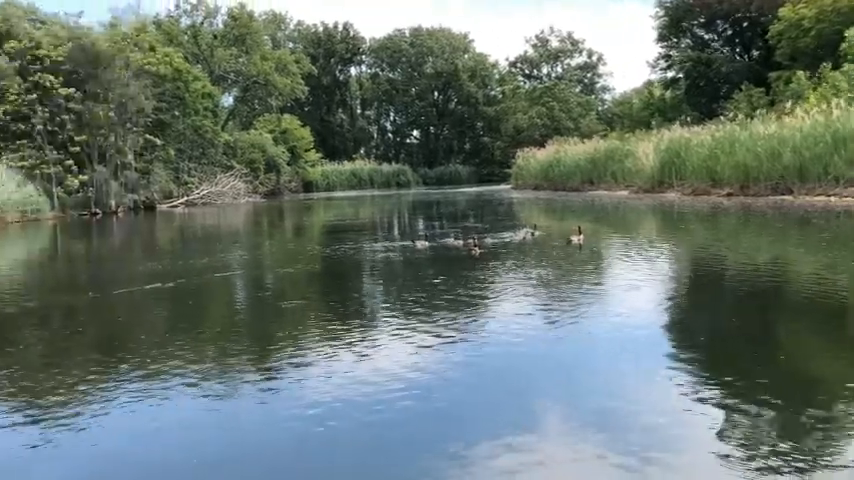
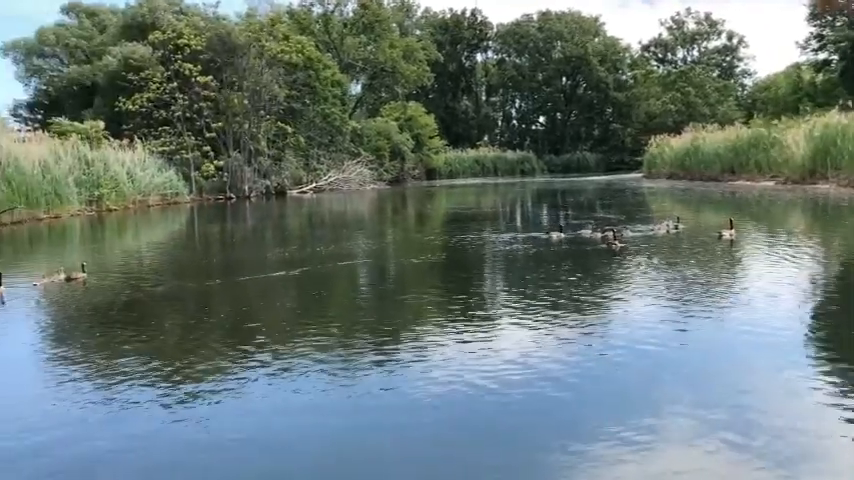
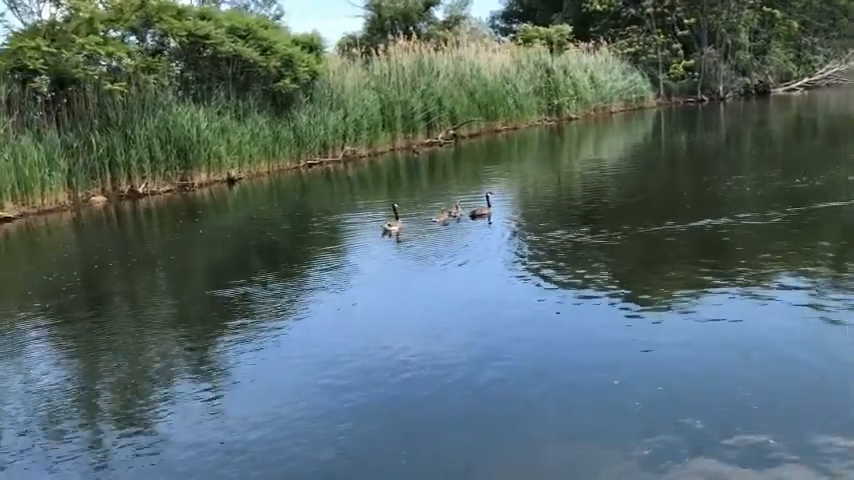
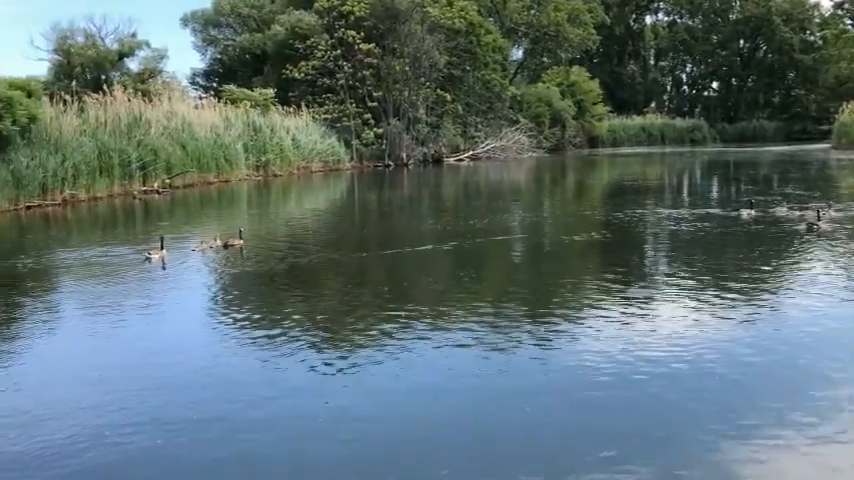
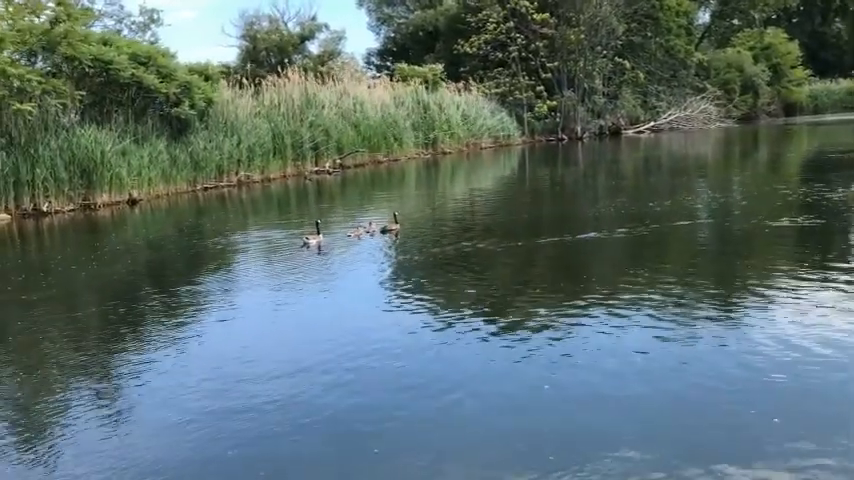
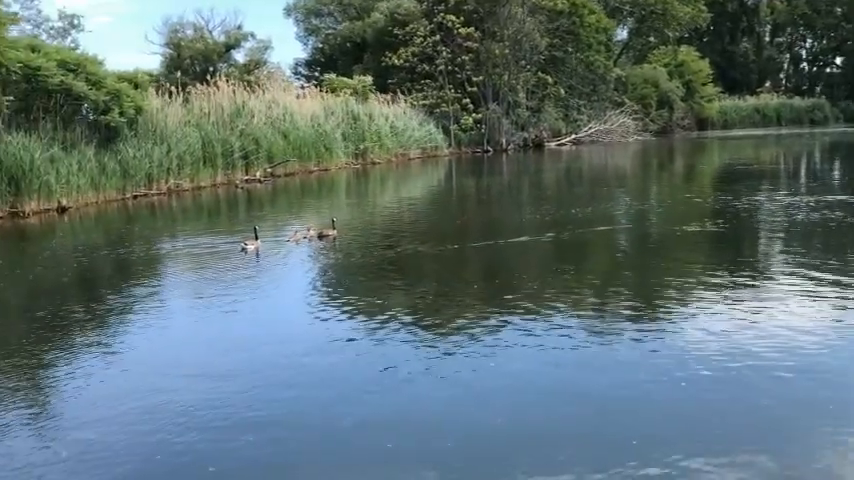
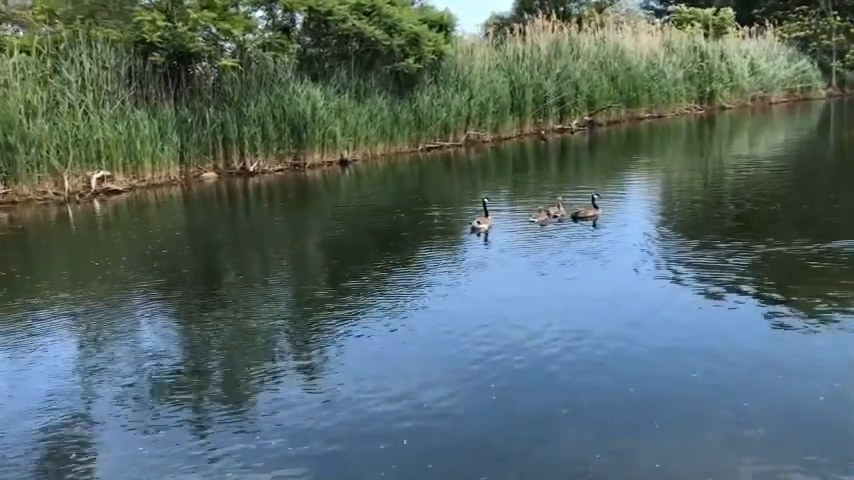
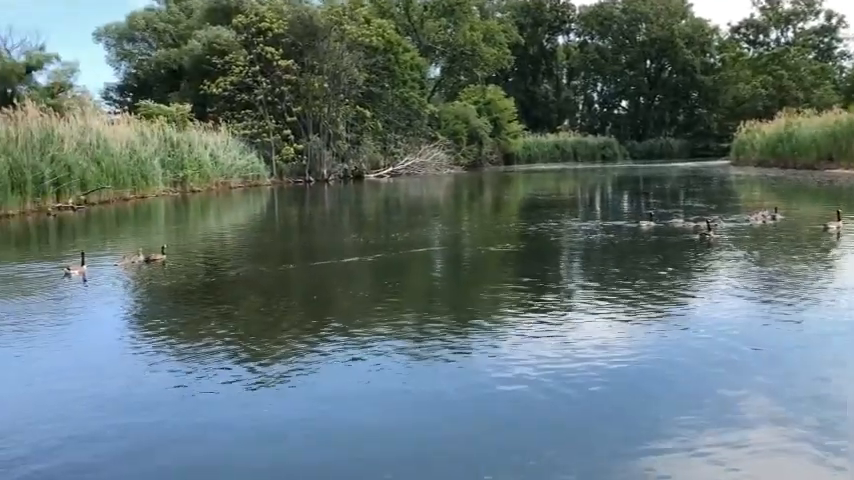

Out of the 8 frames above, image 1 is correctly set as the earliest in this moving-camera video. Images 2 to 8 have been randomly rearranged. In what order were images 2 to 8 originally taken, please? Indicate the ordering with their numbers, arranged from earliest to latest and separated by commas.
2, 8, 4, 6, 5, 3, 7
